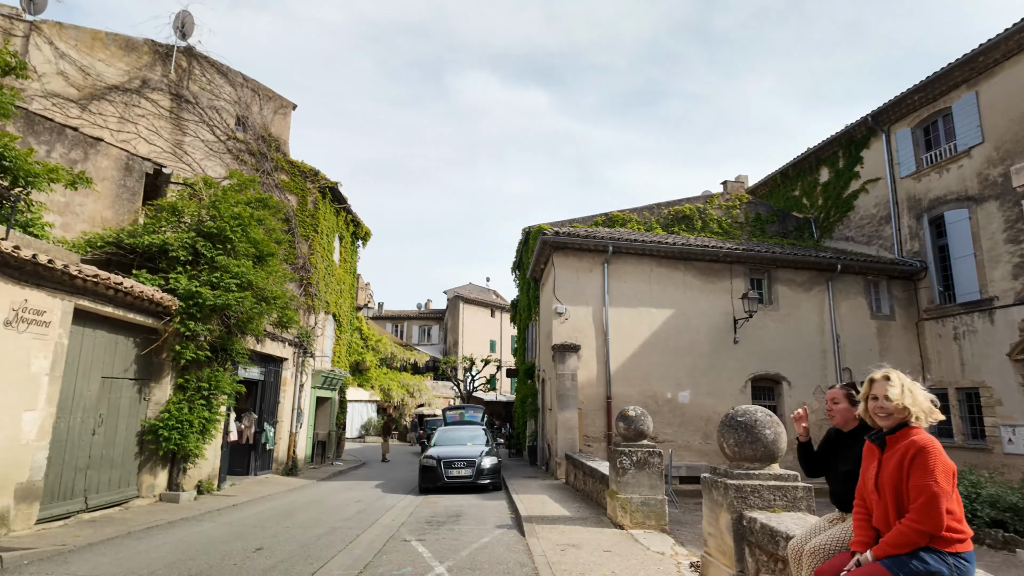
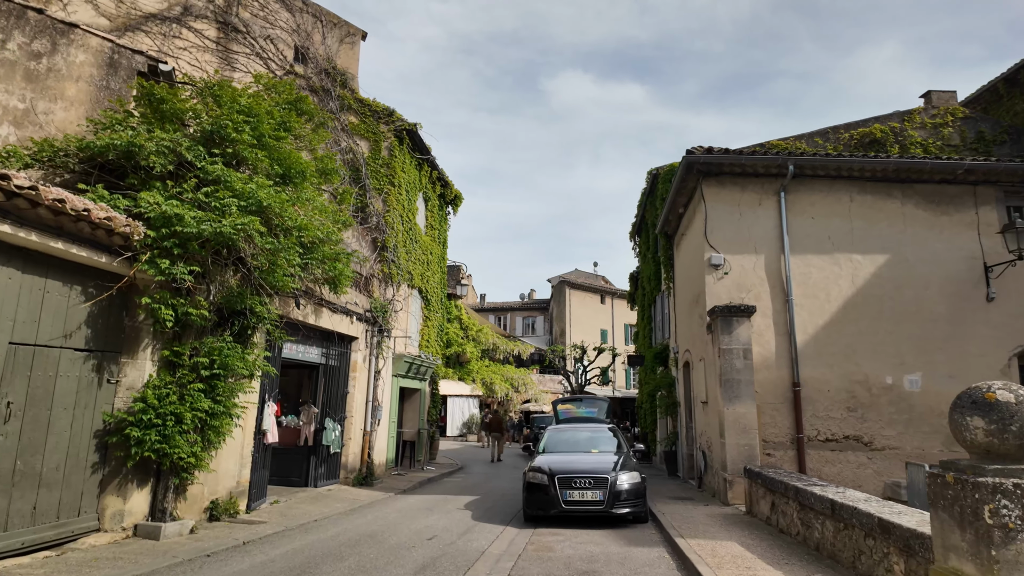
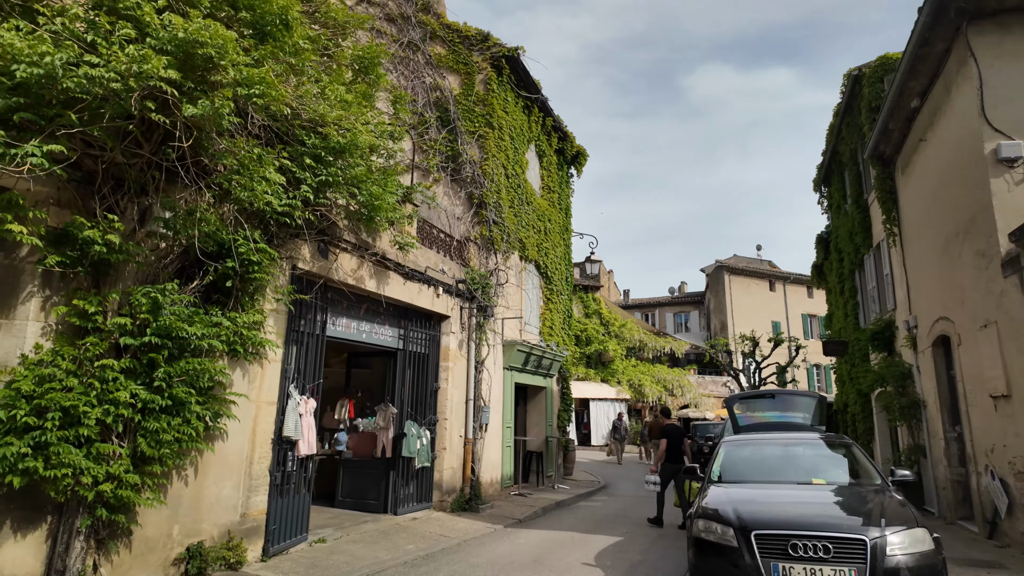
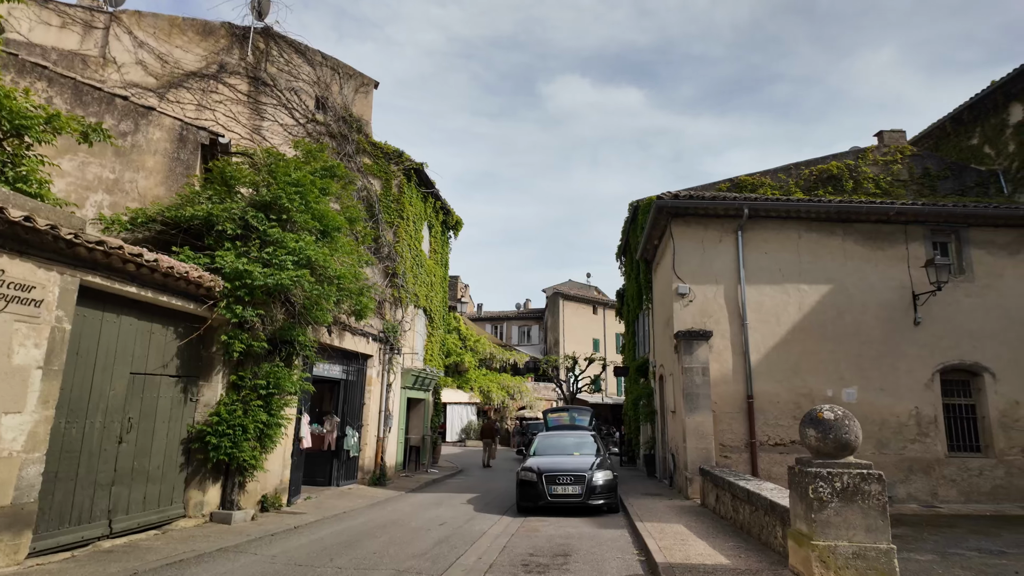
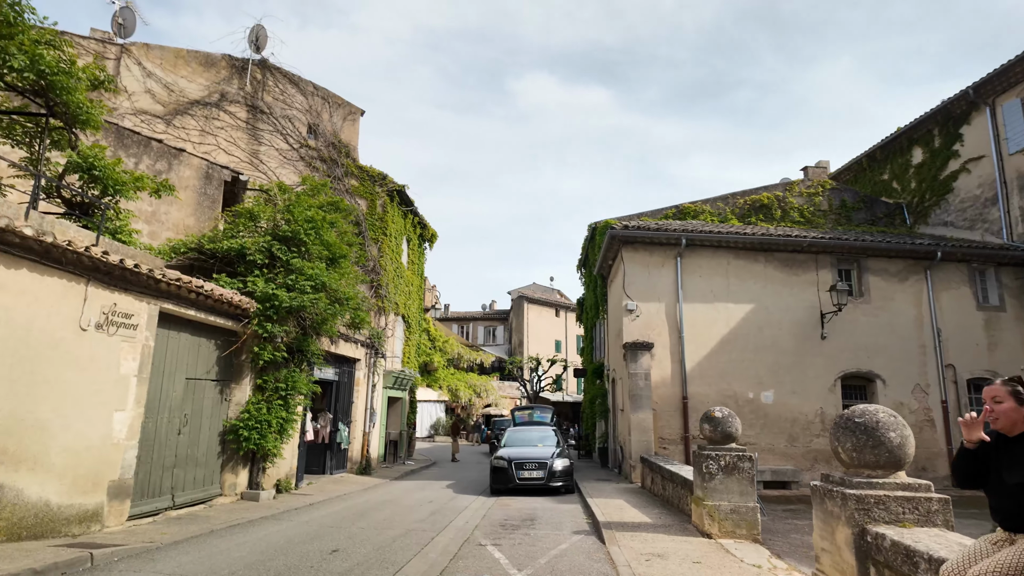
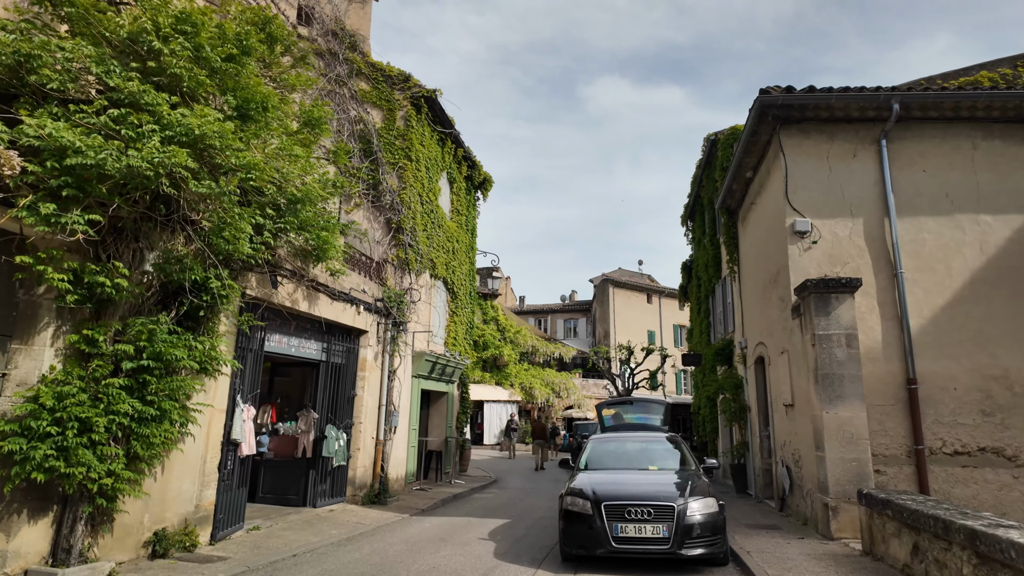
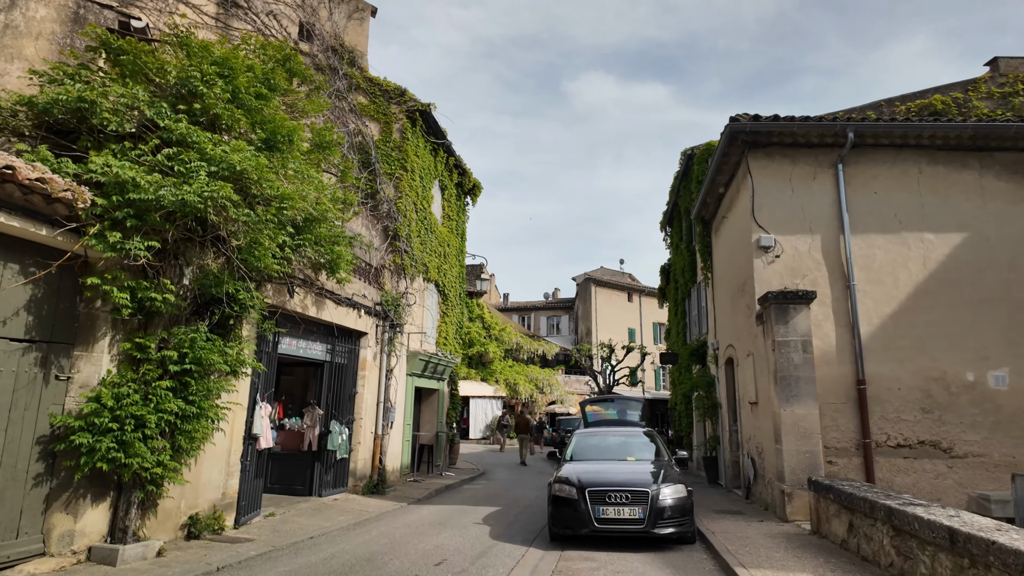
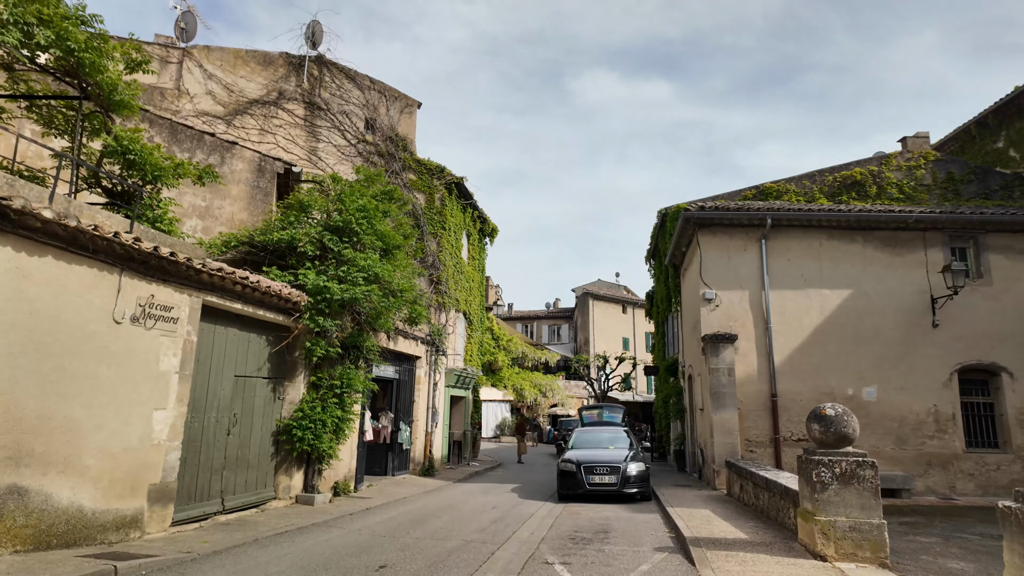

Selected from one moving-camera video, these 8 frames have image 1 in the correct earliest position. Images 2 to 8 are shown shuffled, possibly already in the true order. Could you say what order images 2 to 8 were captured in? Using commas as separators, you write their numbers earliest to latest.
5, 8, 4, 2, 7, 6, 3
